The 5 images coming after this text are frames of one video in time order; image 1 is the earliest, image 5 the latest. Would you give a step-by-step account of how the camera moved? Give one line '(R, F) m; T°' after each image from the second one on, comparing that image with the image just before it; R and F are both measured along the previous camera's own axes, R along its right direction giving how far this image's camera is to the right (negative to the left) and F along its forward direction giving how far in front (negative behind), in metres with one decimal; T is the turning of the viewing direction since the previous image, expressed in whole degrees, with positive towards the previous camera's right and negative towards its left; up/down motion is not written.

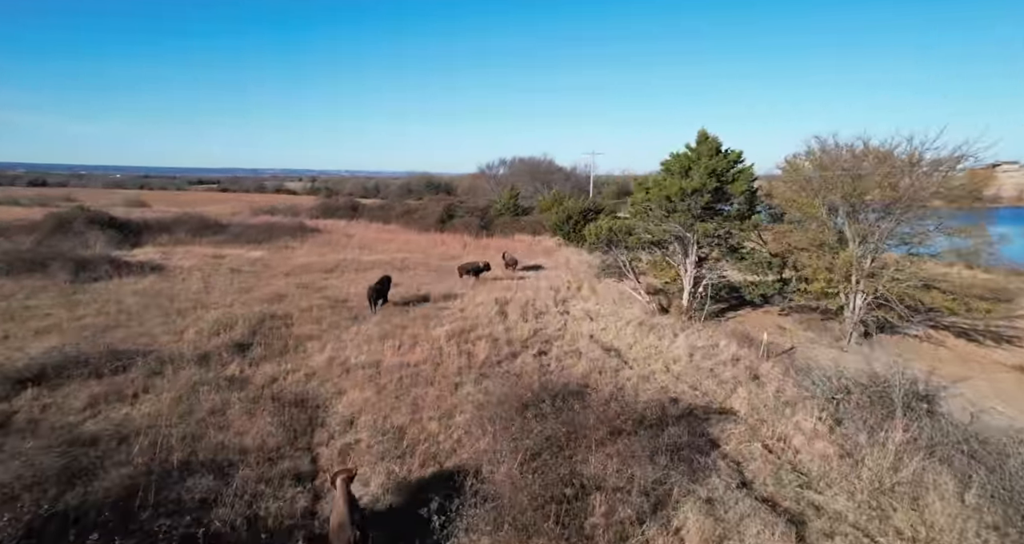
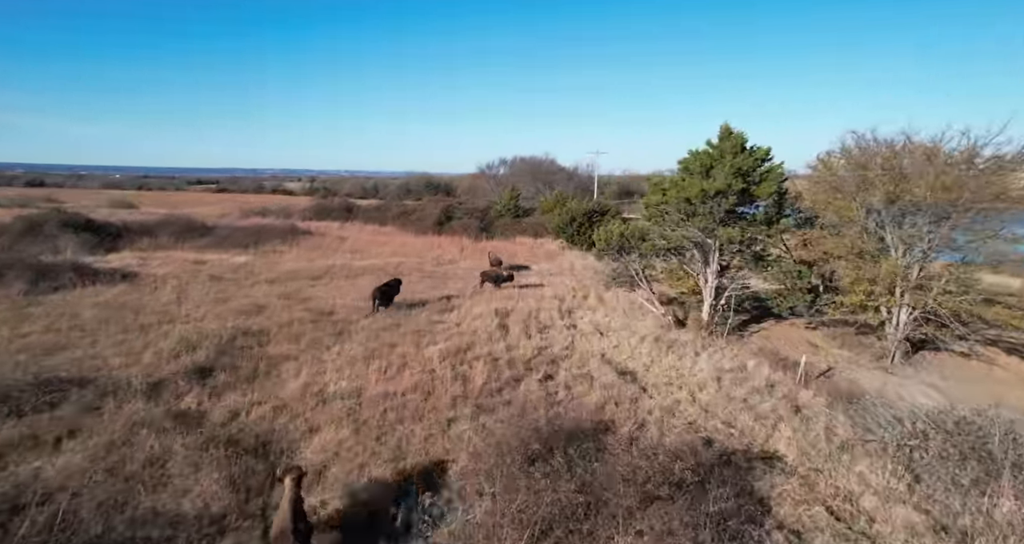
(0.0, +1.5) m; 0°
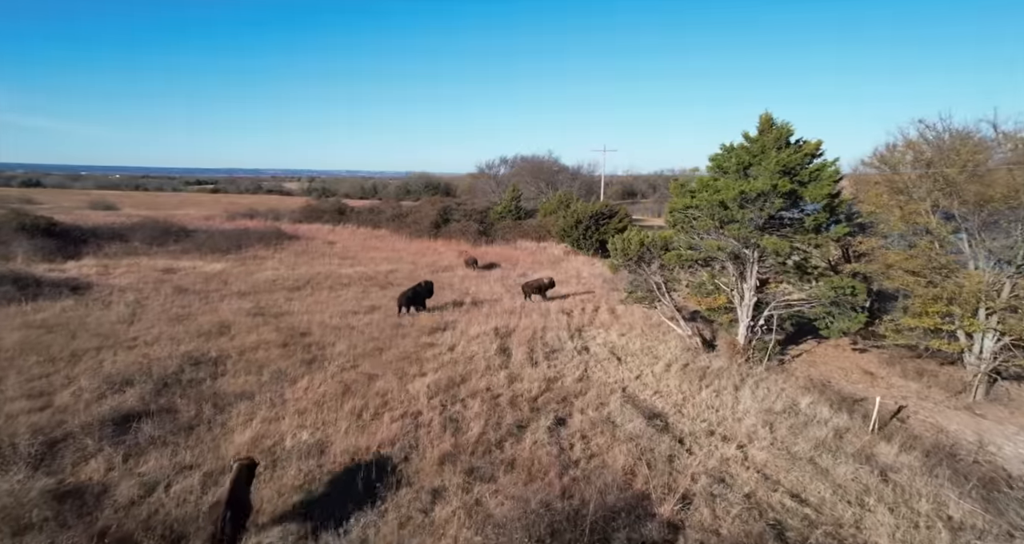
(0.0, +2.1) m; 0°
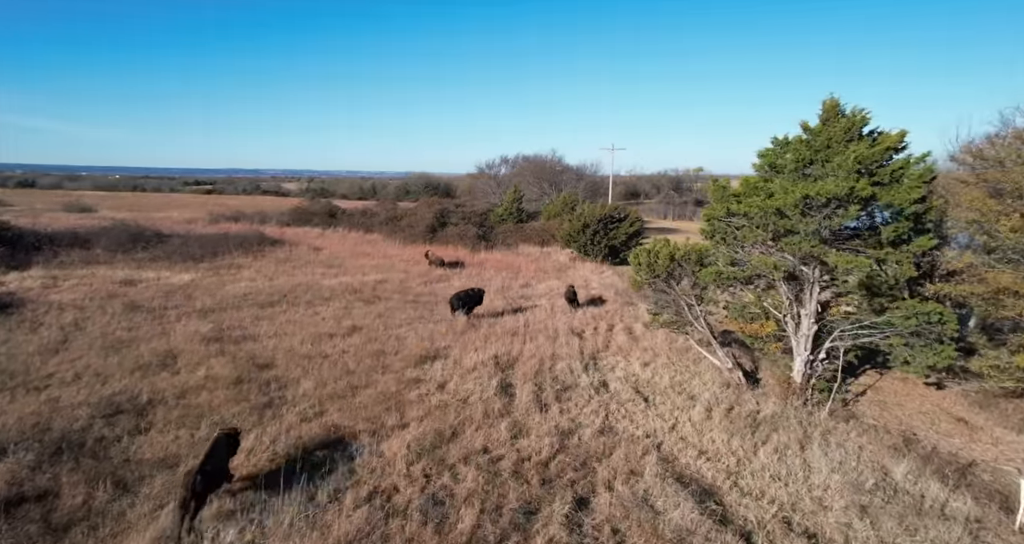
(-0.1, +2.3) m; 0°
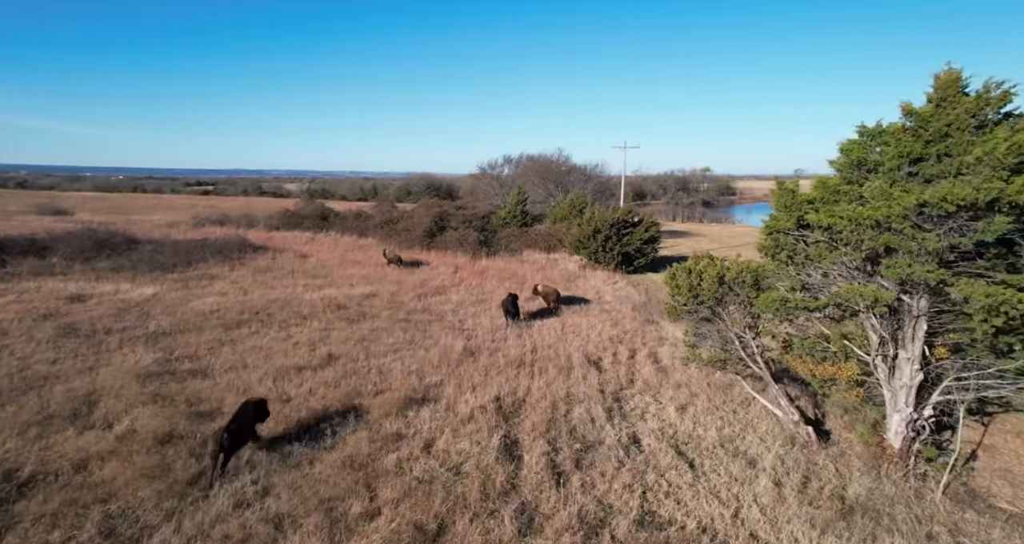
(-0.1, +2.3) m; 0°
